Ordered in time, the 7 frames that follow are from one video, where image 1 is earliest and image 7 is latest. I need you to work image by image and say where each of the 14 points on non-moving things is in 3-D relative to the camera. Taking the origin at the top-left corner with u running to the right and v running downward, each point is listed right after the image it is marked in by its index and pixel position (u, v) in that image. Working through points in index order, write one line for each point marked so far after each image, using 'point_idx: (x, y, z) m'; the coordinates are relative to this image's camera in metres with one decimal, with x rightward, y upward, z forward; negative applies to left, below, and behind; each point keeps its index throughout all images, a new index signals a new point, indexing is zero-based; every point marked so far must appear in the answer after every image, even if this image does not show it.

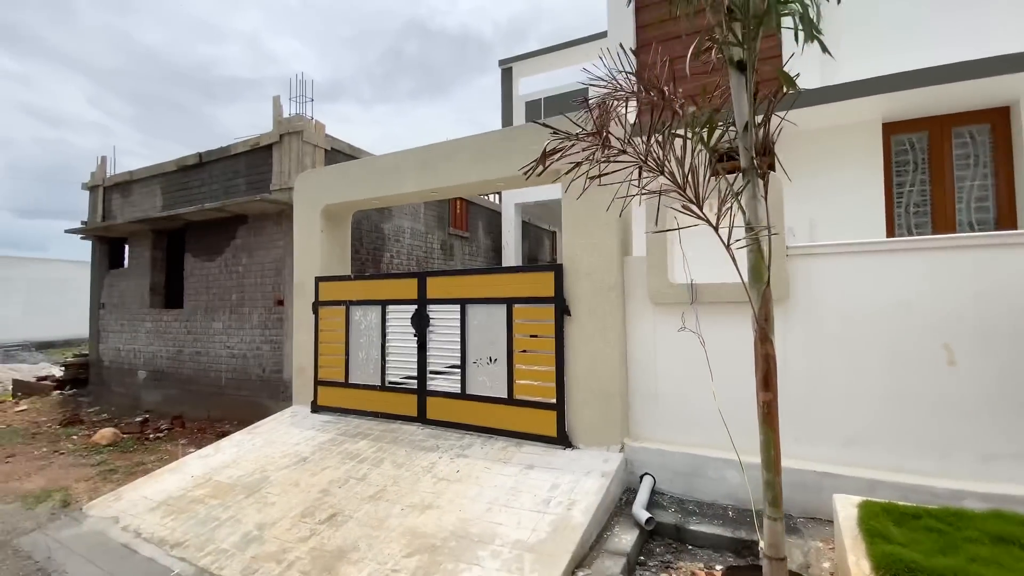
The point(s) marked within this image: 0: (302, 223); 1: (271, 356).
0: (-2.7, +0.8, +6.0) m
1: (-3.6, -1.1, +7.0) m
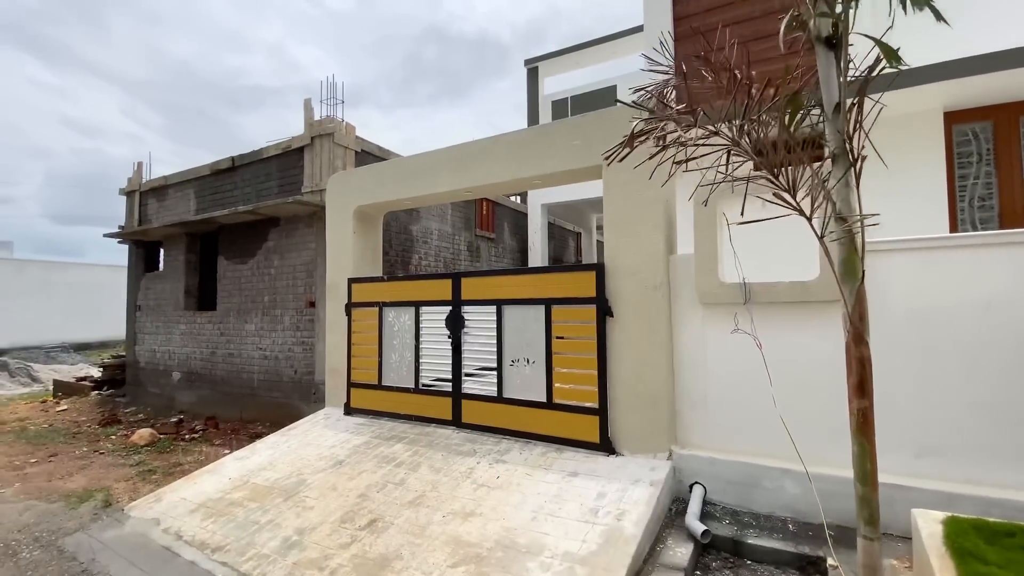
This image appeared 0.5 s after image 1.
0: (-2.3, +0.8, +6.0) m
1: (-3.1, -1.1, +7.0) m
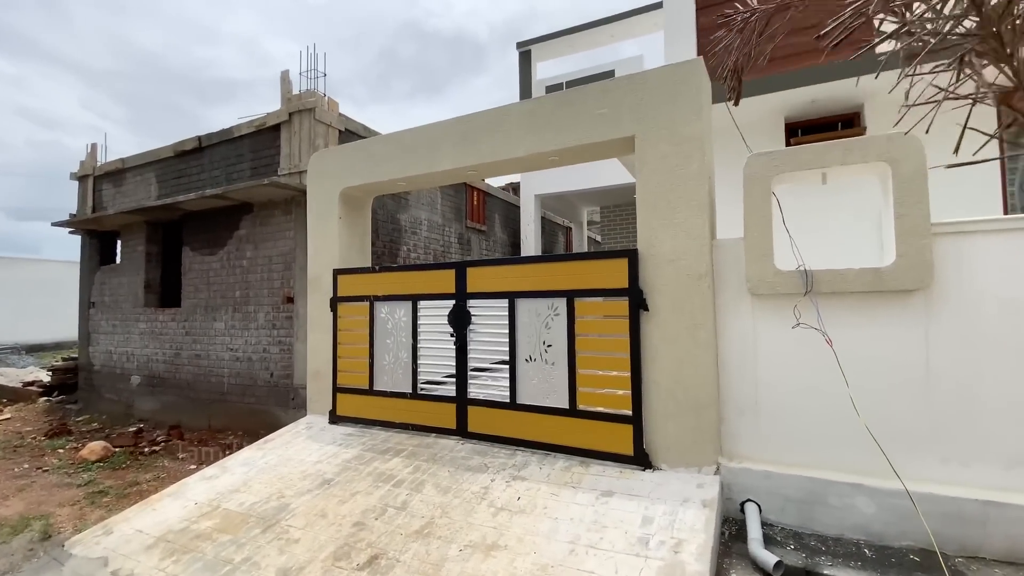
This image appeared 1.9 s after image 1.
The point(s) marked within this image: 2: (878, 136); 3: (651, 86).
0: (-2.2, +0.9, +5.3) m
1: (-3.1, -1.0, +6.3) m
2: (+2.4, +1.0, +3.1) m
3: (+1.1, +1.6, +3.6) m
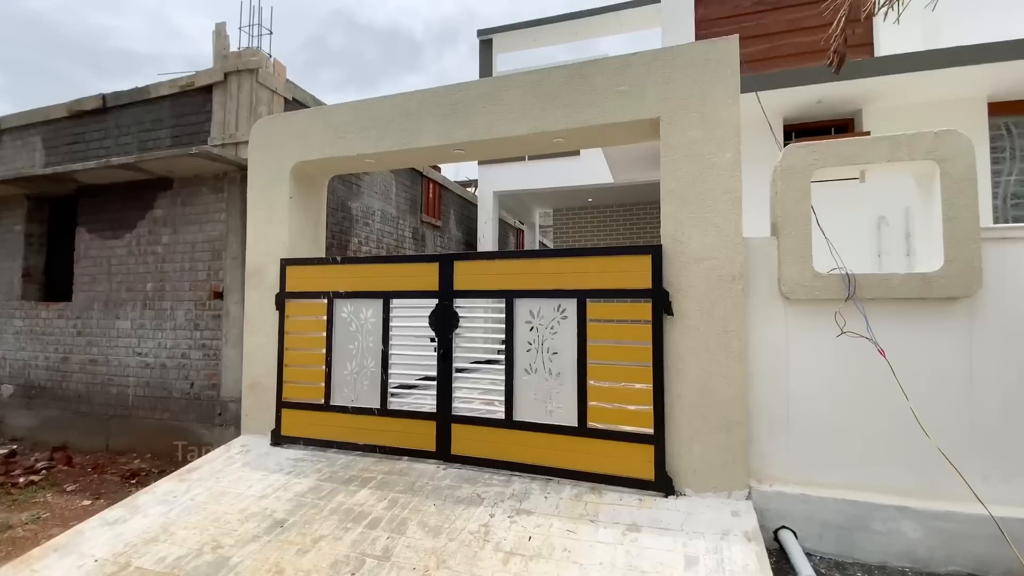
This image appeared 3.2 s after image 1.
0: (-2.4, +1.0, +4.4) m
1: (-3.4, -0.9, +5.2) m
2: (+2.5, +0.9, +2.9) m
3: (+1.2, +1.6, +3.2) m
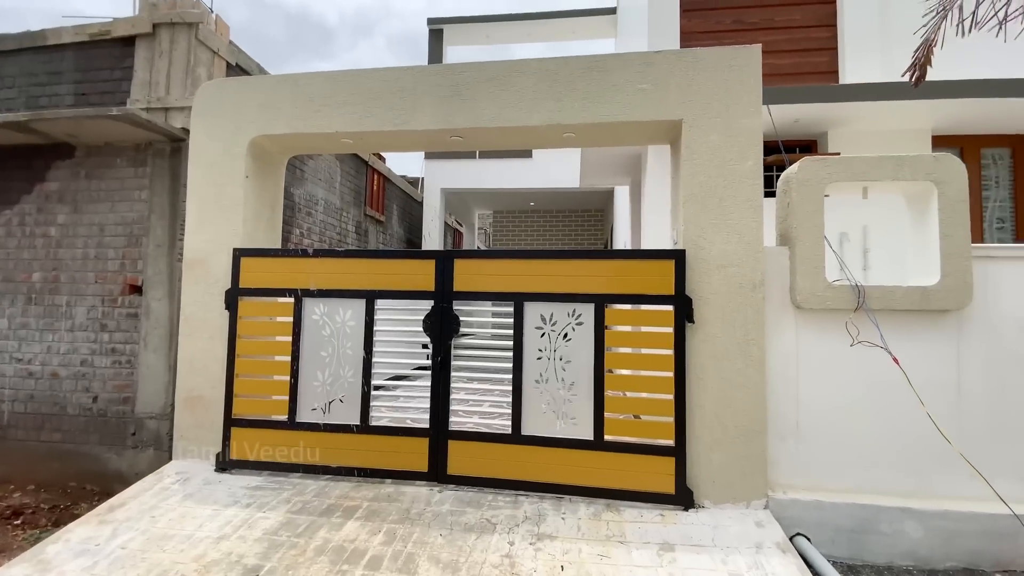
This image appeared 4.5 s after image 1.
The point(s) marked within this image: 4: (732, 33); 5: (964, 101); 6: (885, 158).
0: (-2.4, +1.0, +3.7) m
1: (-3.6, -0.8, +4.3) m
2: (+2.7, +0.9, +3.0) m
3: (+1.3, +1.5, +3.2) m
4: (+2.3, +2.7, +5.0) m
5: (+4.0, +1.6, +4.1) m
6: (+2.5, +0.9, +3.1) m
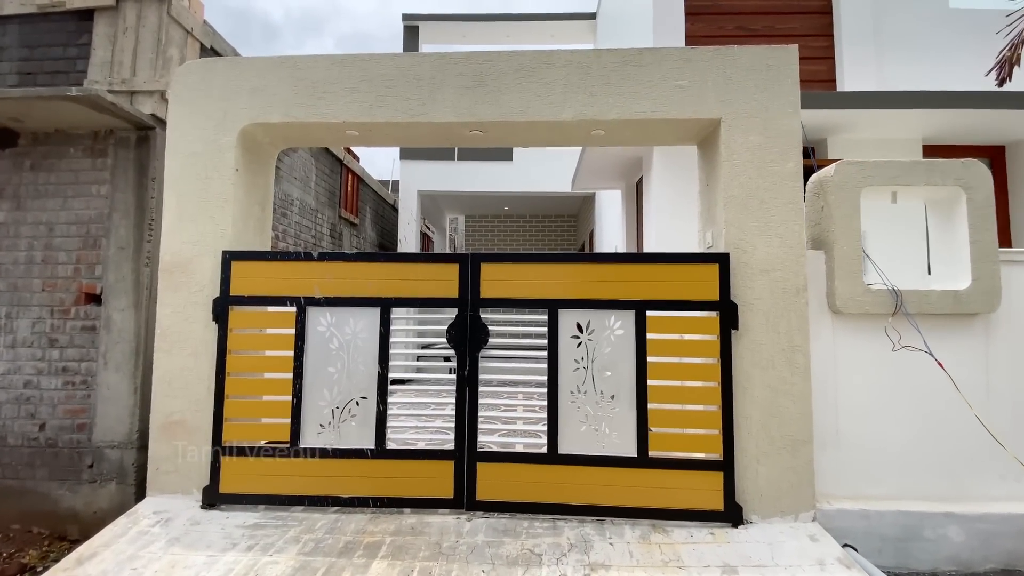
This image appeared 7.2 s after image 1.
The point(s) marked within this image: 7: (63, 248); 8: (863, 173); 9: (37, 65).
0: (-2.2, +1.0, +3.3) m
1: (-3.5, -0.9, +3.7) m
2: (+2.9, +0.8, +3.1) m
3: (+1.5, +1.5, +3.1) m
4: (+2.4, +2.7, +5.0) m
5: (+4.1, +1.6, +4.2) m
6: (+2.7, +0.8, +3.1) m
7: (-3.6, +0.3, +3.8) m
8: (+2.3, +0.8, +3.1) m
9: (-4.0, +1.9, +3.9) m
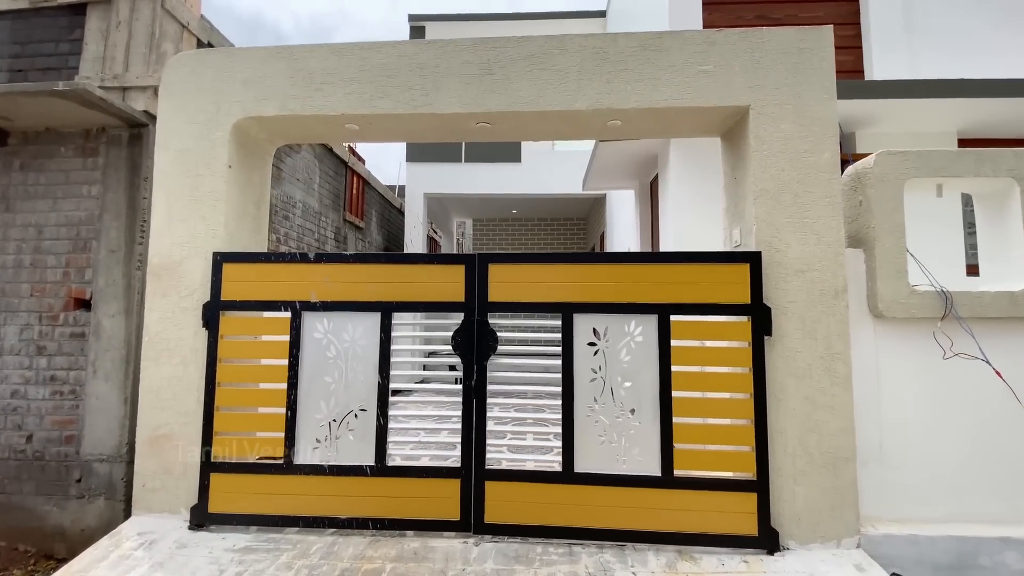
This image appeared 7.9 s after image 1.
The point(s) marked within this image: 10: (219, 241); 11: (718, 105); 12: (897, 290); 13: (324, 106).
0: (-2.2, +0.9, +3.1) m
1: (-3.4, -0.9, +3.5) m
2: (+3.0, +0.8, +2.8) m
3: (+1.6, +1.5, +2.8) m
4: (+2.5, +2.6, +4.7) m
5: (+4.2, +1.6, +4.0) m
6: (+2.7, +0.8, +2.8) m
7: (-3.5, +0.3, +3.6) m
8: (+2.4, +0.8, +2.8) m
9: (-3.9, +1.8, +3.8) m
10: (-1.9, +0.3, +3.0) m
11: (+1.2, +1.1, +2.8) m
12: (+2.3, 0.0, +2.7) m
13: (-1.2, +1.2, +3.0) m
